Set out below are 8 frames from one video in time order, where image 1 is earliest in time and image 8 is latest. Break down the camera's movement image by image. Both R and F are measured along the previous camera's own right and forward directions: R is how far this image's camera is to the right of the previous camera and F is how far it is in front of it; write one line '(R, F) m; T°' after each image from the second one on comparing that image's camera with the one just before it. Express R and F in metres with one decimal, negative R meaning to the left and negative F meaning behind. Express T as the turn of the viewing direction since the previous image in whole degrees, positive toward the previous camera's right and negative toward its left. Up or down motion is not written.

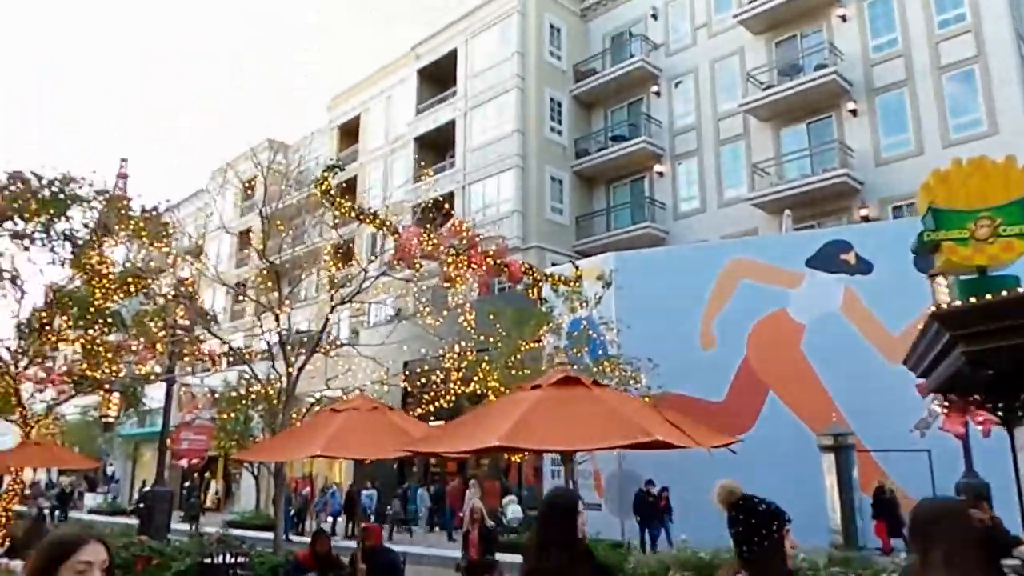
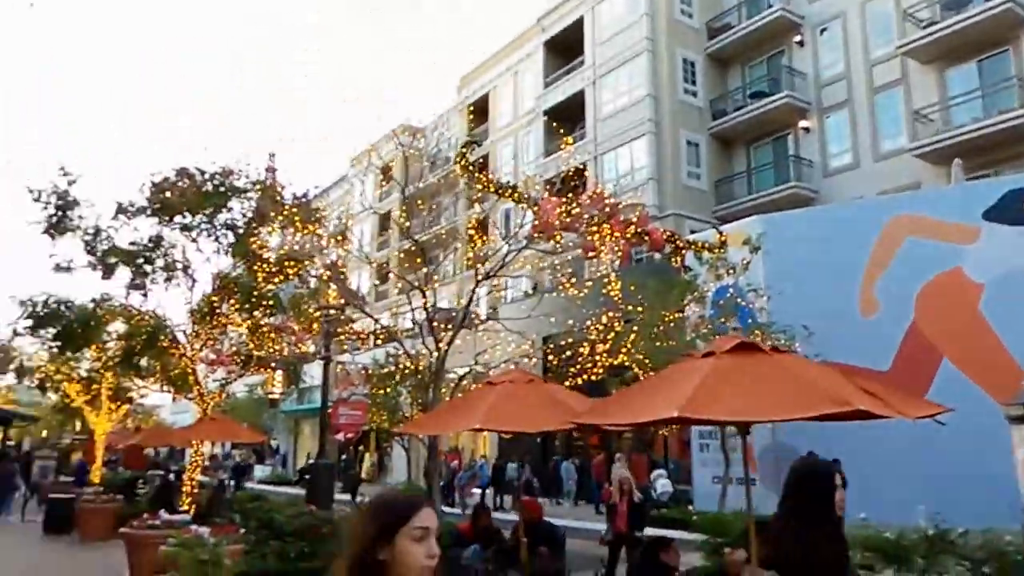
(-0.2, +0.3) m; -10°
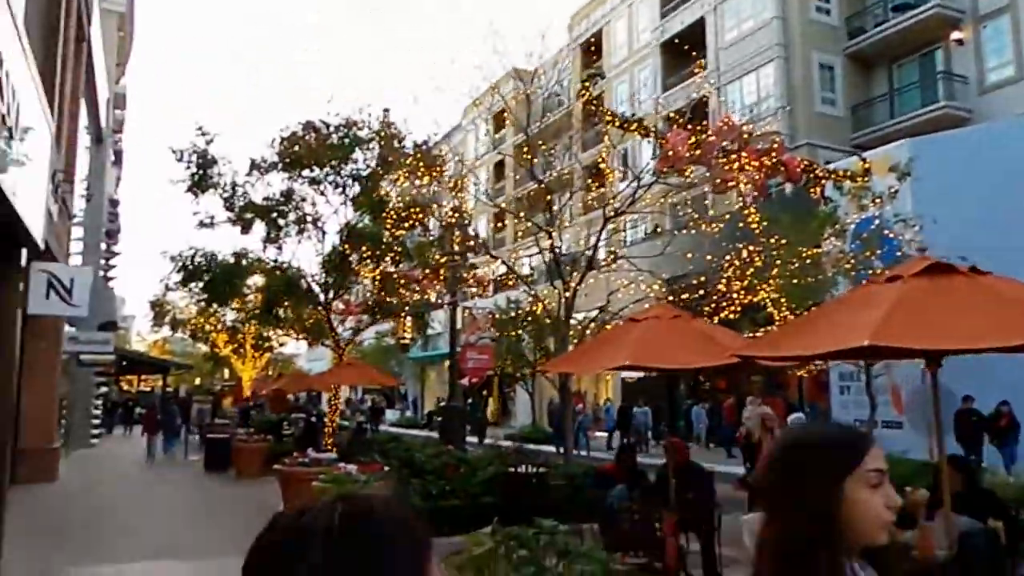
(-0.3, +0.3) m; -9°
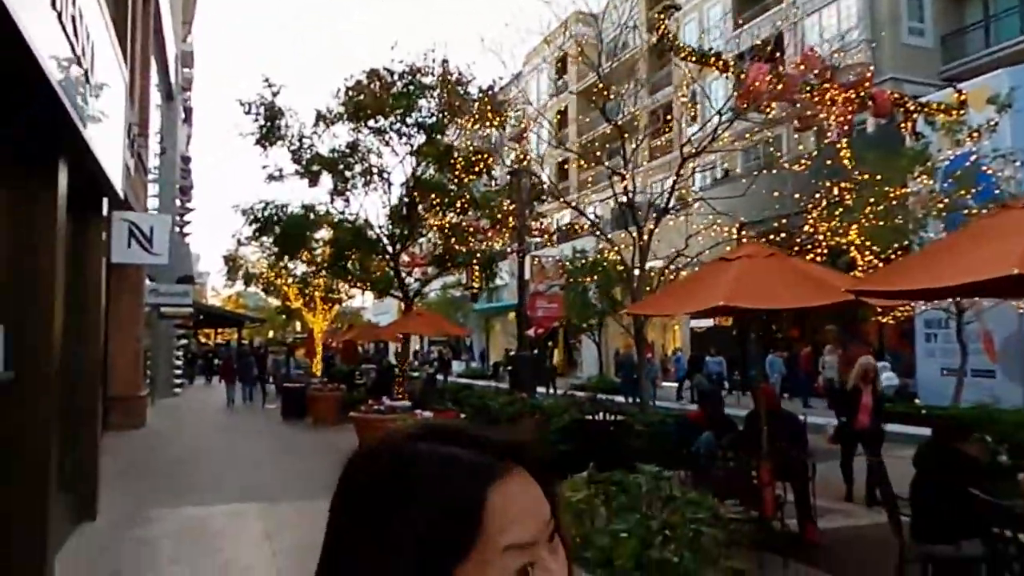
(-0.2, +0.3) m; -5°
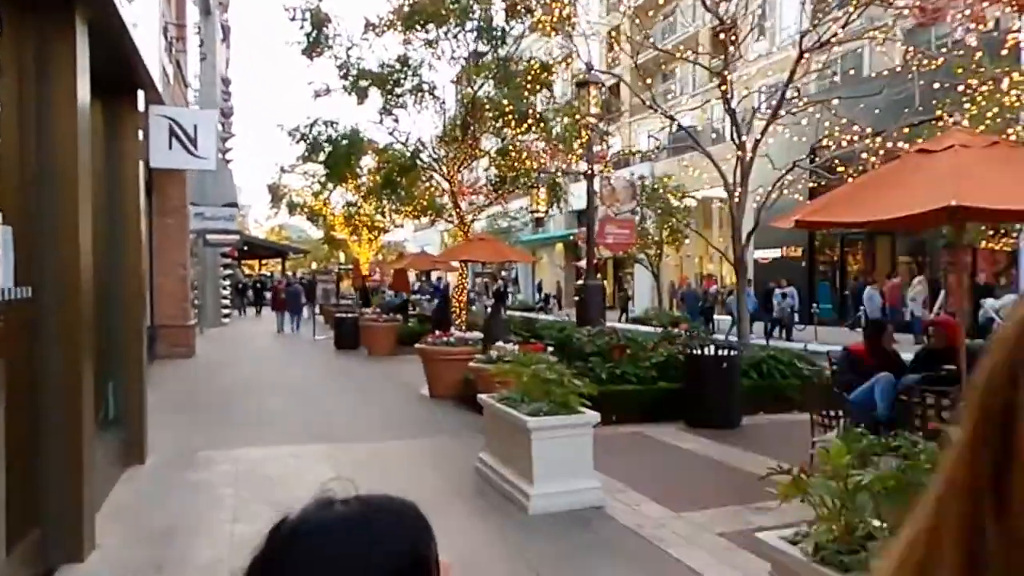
(-0.7, +1.4) m; -3°
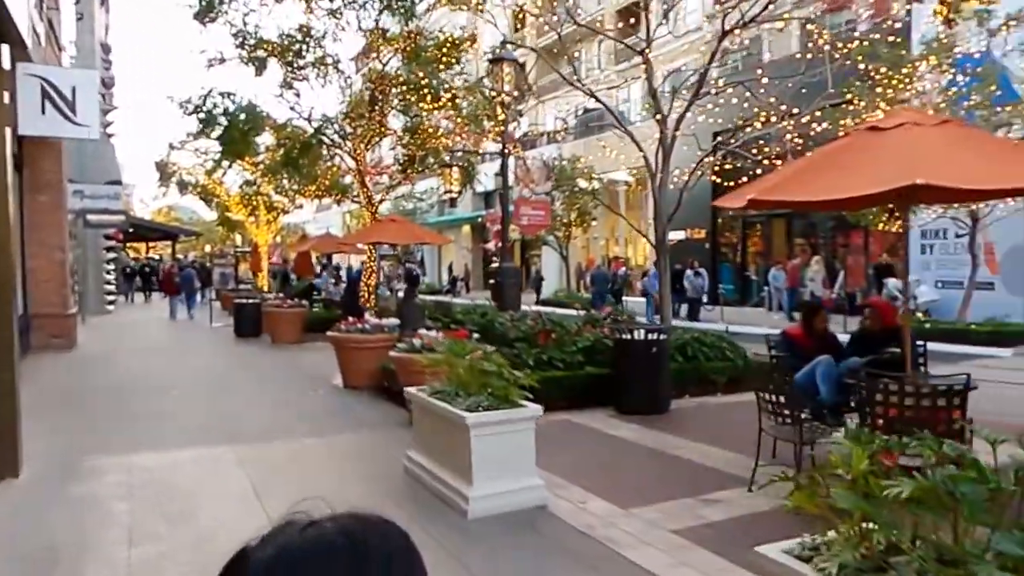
(-0.2, +0.5) m; +7°
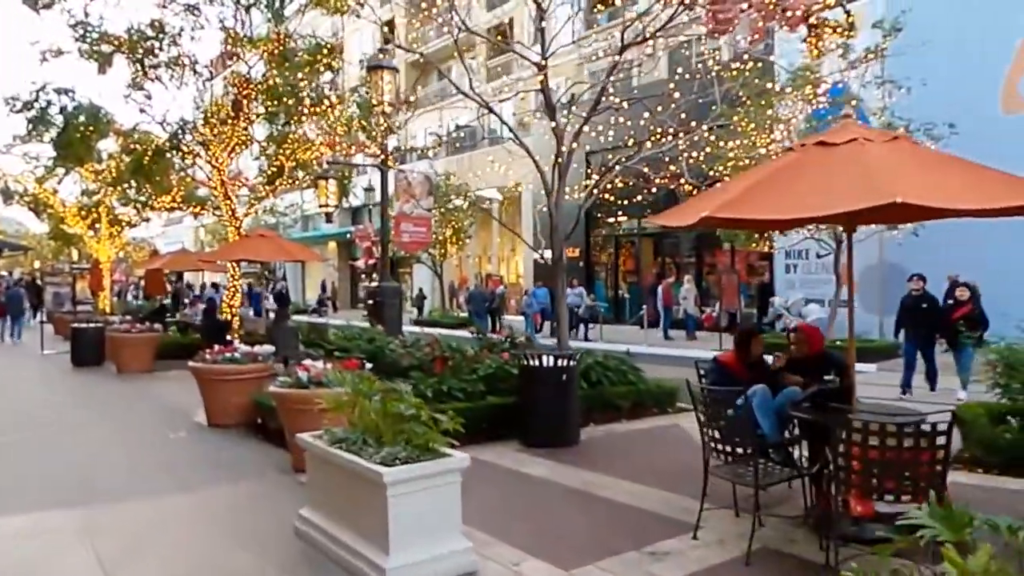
(-0.3, +0.8) m; +10°
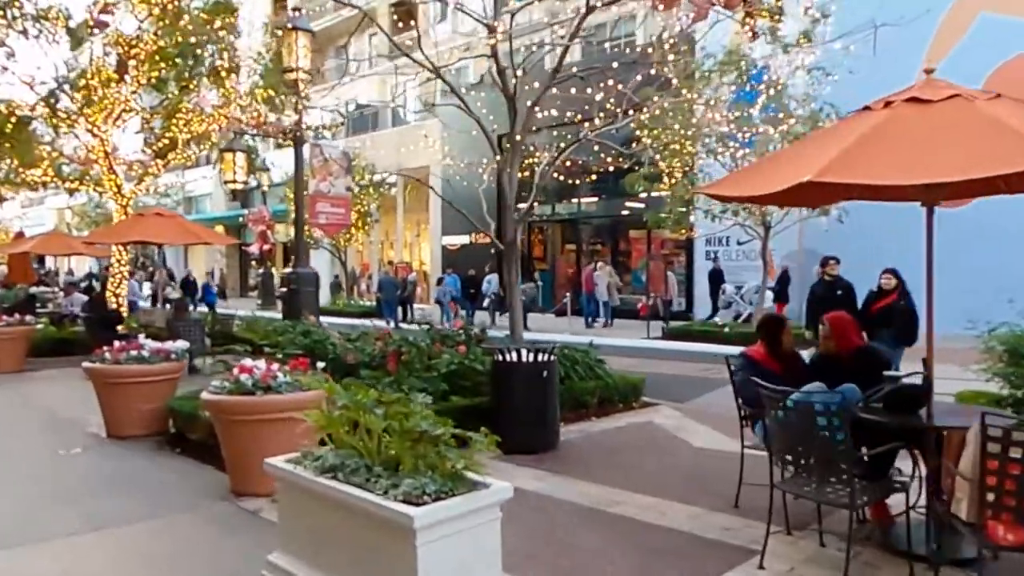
(-0.8, +1.1) m; +8°
